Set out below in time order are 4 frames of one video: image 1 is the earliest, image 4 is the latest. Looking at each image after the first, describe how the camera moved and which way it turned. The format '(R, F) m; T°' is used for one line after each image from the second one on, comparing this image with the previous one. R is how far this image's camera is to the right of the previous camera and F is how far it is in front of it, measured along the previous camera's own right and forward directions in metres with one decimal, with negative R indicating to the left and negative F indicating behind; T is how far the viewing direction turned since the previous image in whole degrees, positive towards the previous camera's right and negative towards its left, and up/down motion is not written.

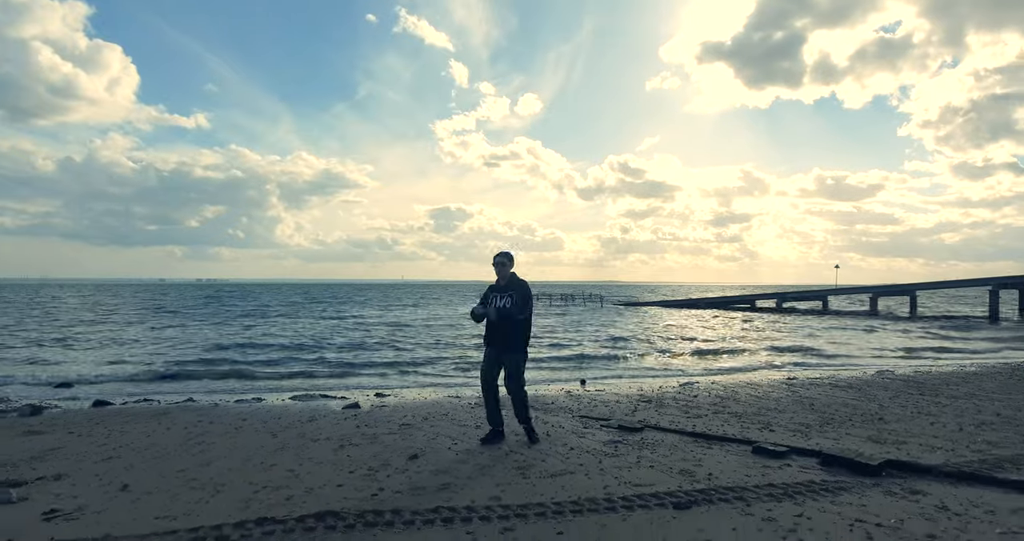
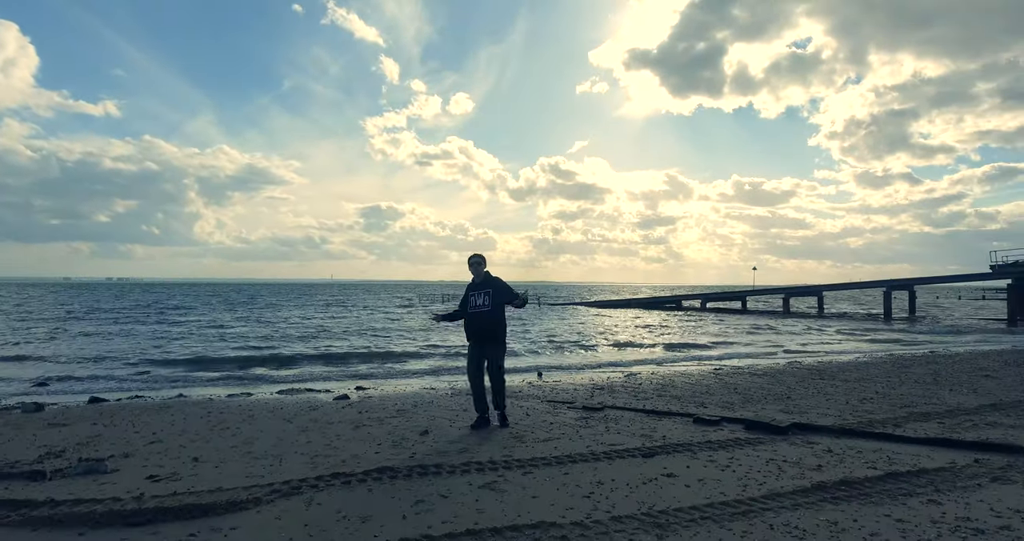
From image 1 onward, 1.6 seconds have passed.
(-0.7, -1.3) m; +6°
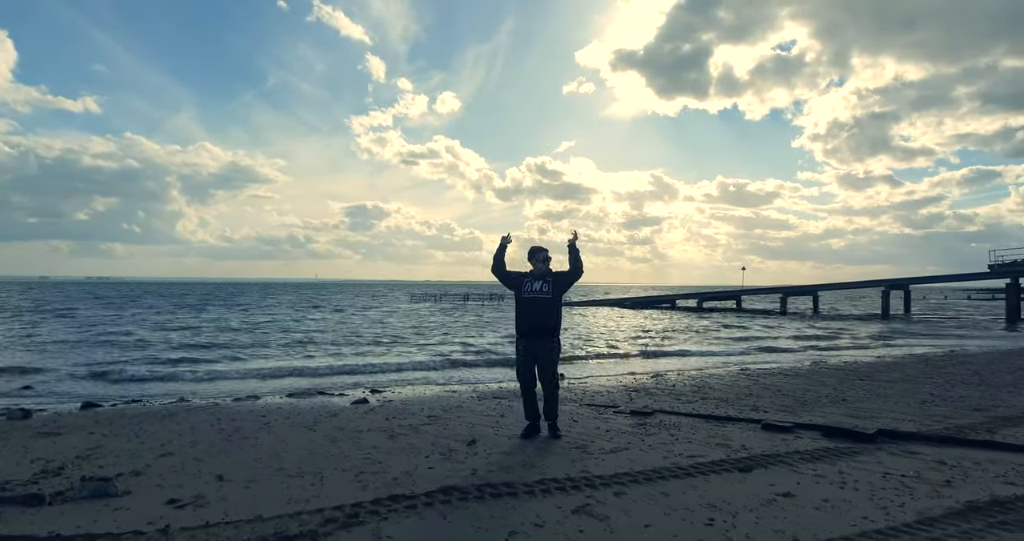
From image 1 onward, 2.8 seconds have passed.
(-0.8, +0.8) m; +1°
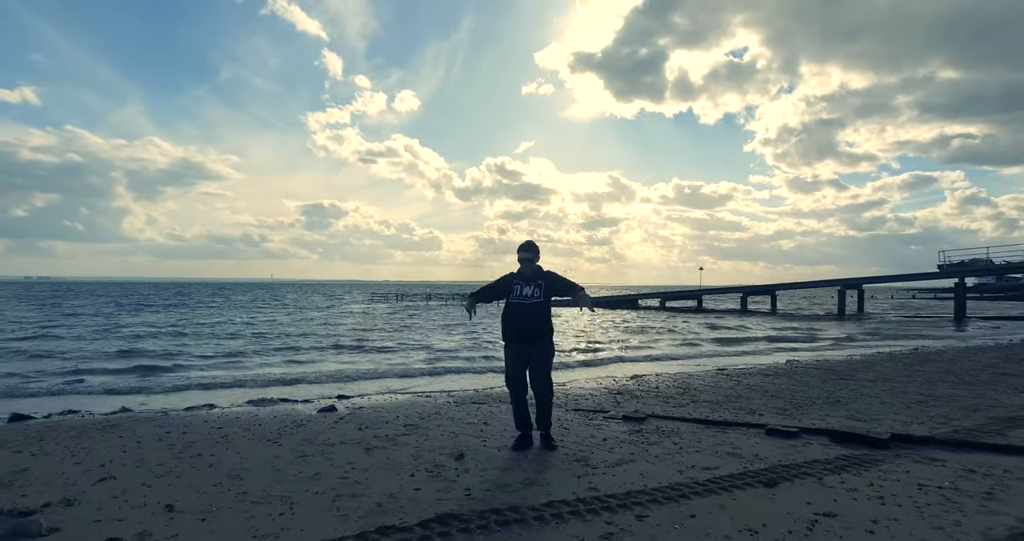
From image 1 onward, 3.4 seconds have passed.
(-0.3, +0.6) m; +4°
